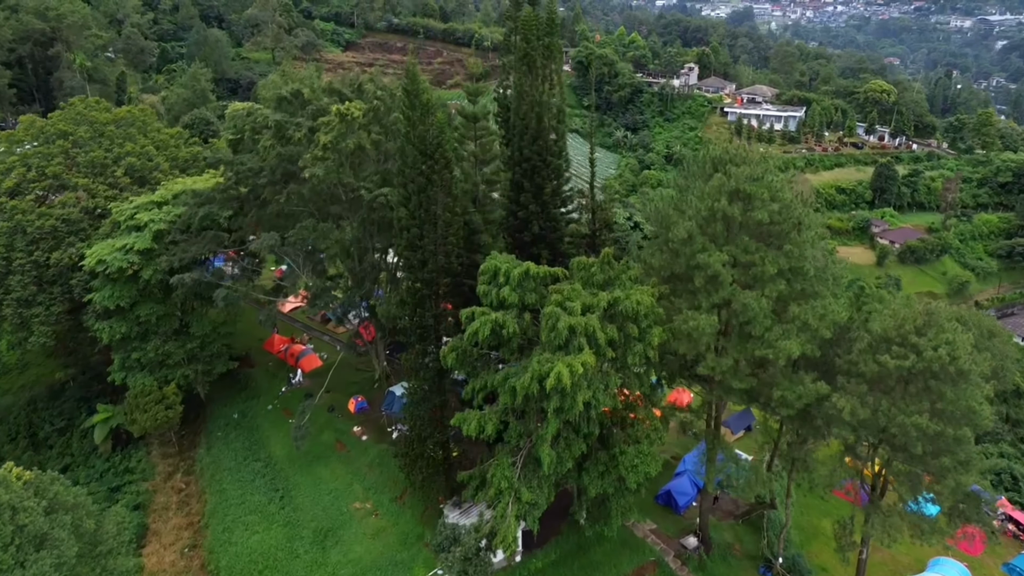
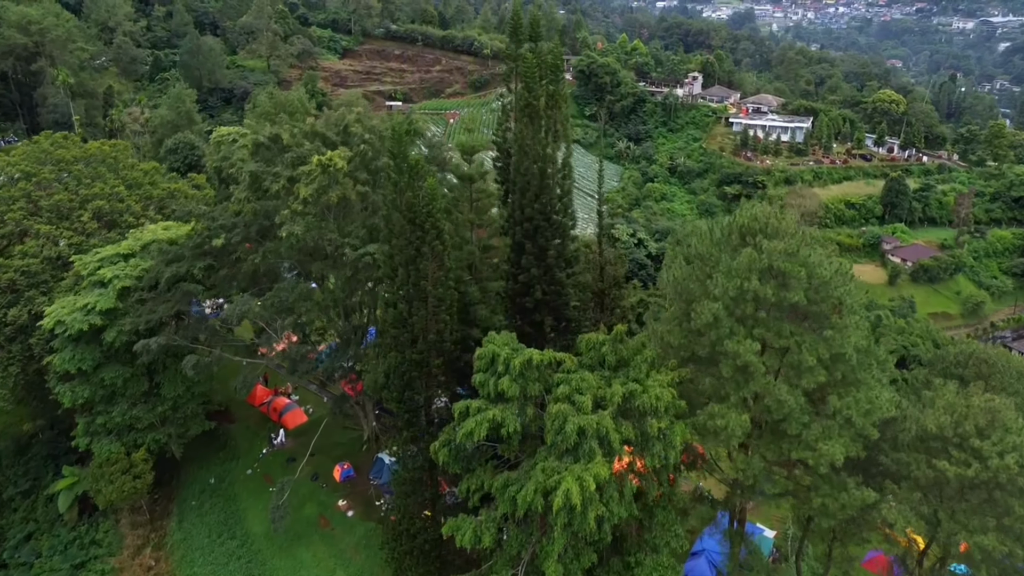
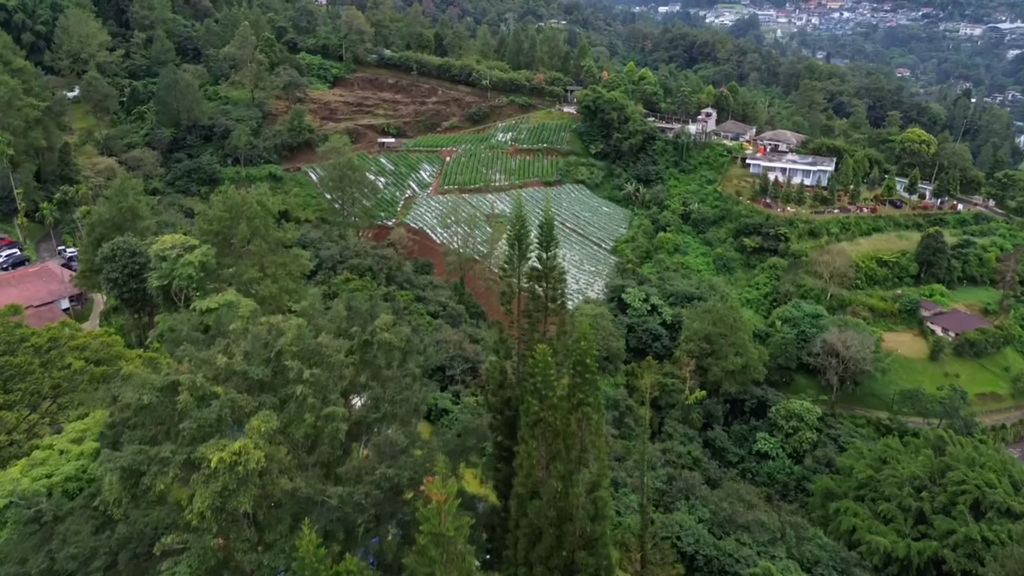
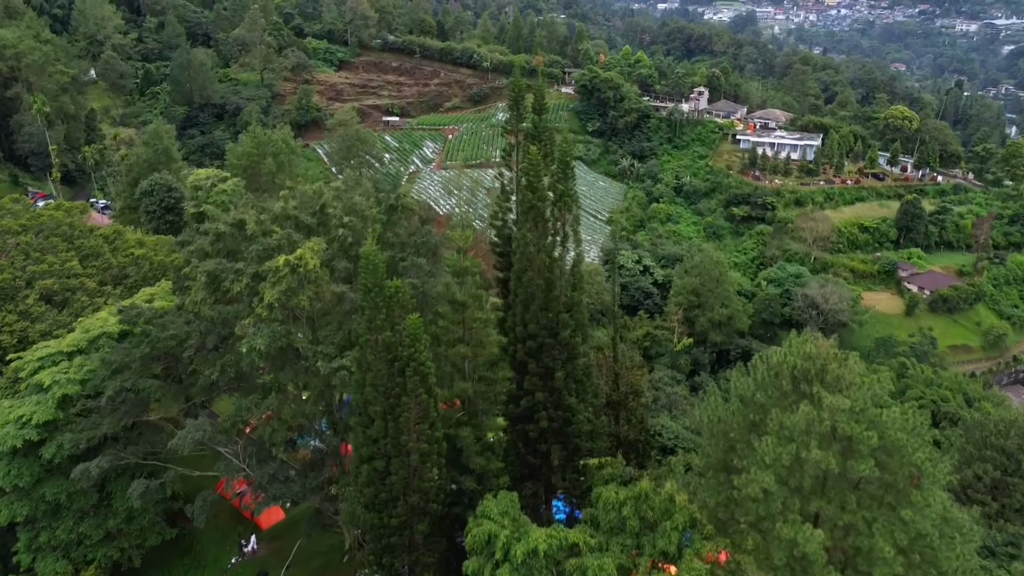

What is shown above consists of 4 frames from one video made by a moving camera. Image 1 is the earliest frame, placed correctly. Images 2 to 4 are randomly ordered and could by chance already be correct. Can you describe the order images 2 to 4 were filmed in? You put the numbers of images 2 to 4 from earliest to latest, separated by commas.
2, 4, 3
